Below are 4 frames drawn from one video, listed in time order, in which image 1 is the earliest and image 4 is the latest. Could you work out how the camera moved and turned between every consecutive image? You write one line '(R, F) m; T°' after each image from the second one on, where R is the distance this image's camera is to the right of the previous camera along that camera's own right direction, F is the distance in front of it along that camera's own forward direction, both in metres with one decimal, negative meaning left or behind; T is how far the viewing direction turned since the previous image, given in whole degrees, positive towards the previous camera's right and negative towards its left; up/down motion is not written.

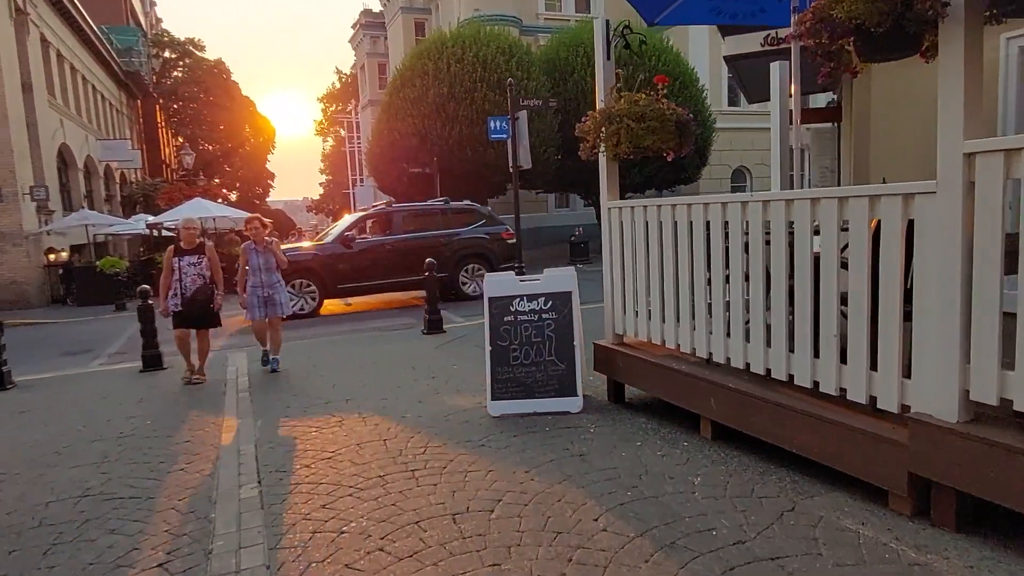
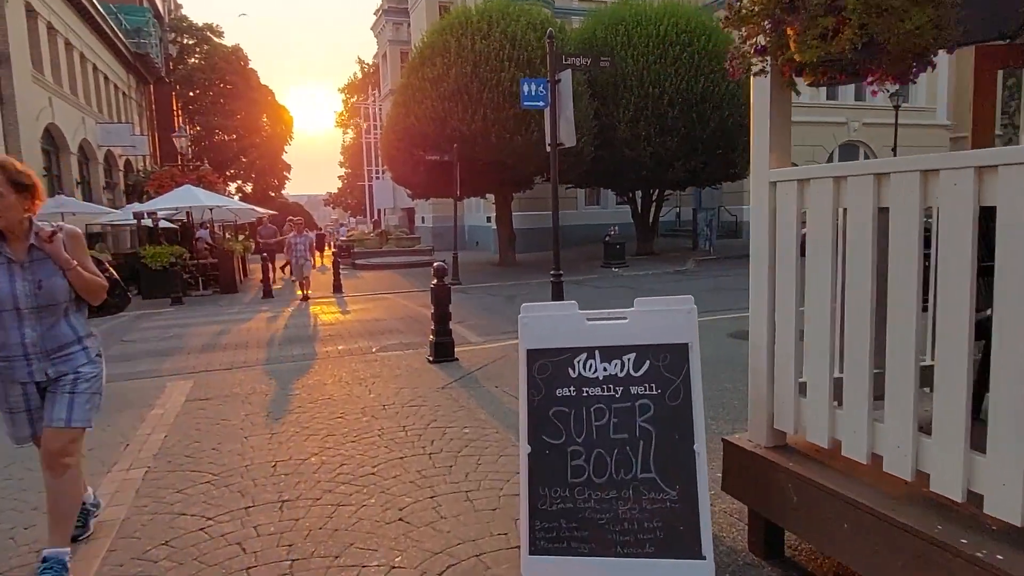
(-0.2, +2.5) m; -2°
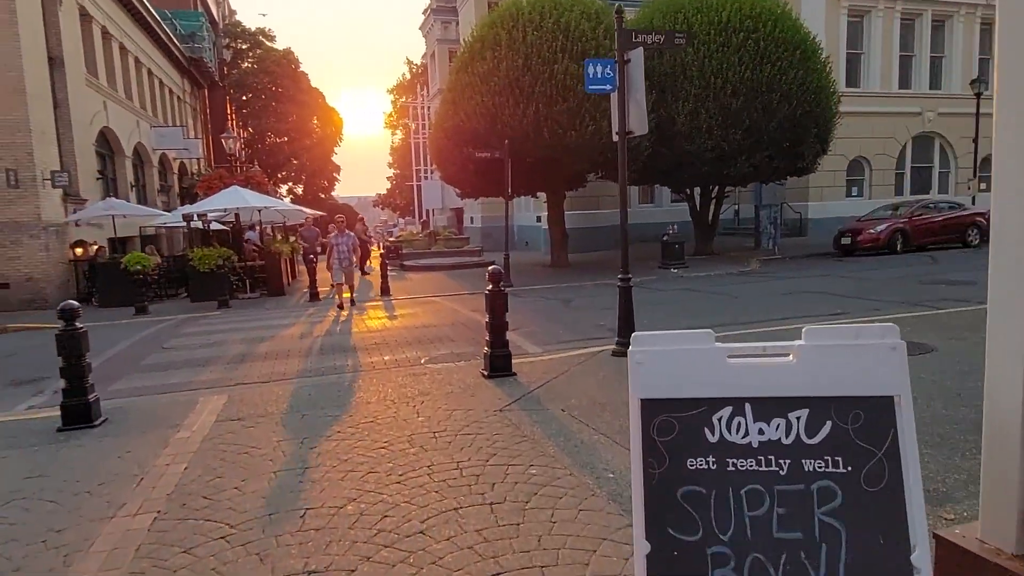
(-0.2, +0.8) m; -4°
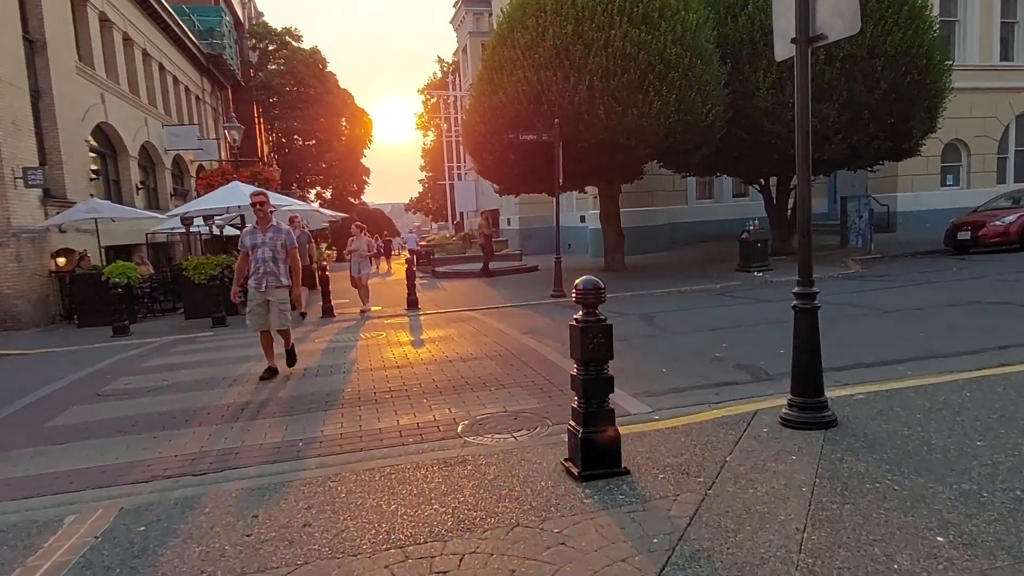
(-0.4, +3.1) m; -3°
